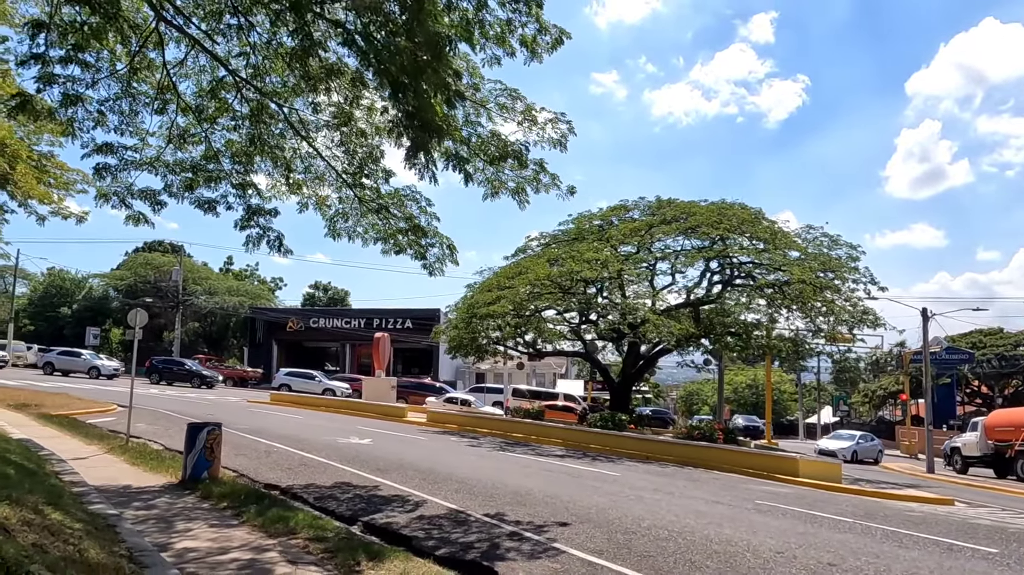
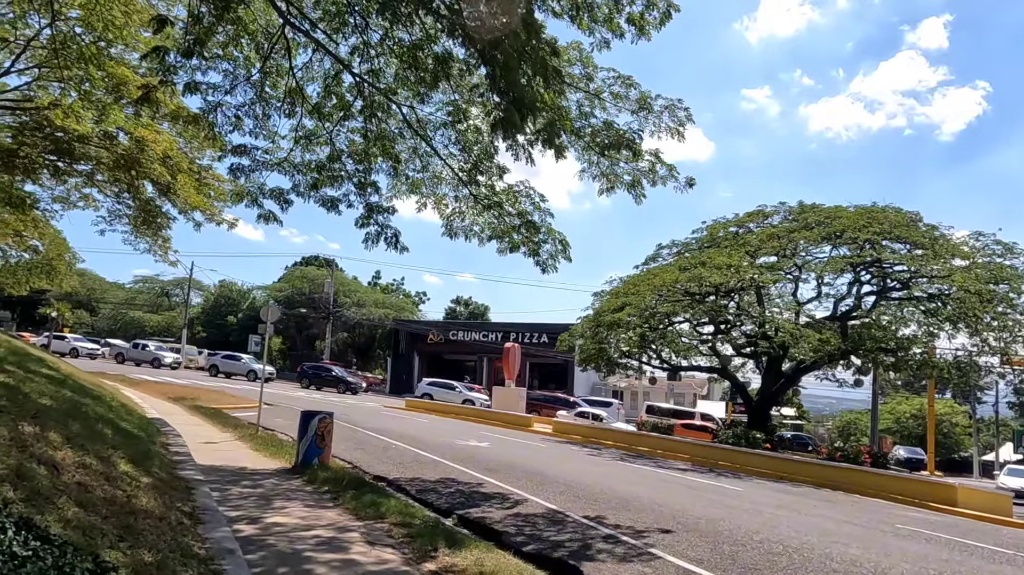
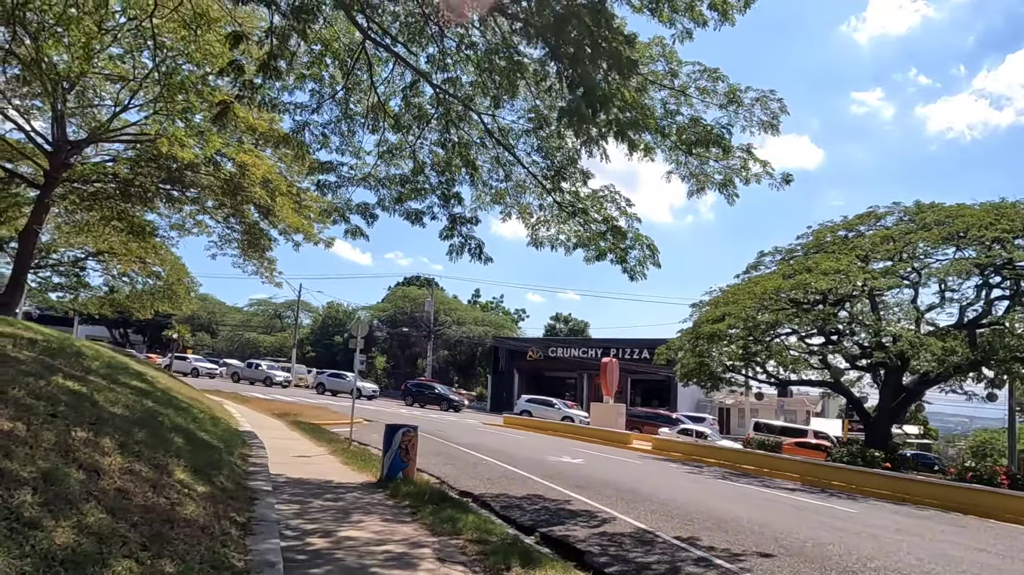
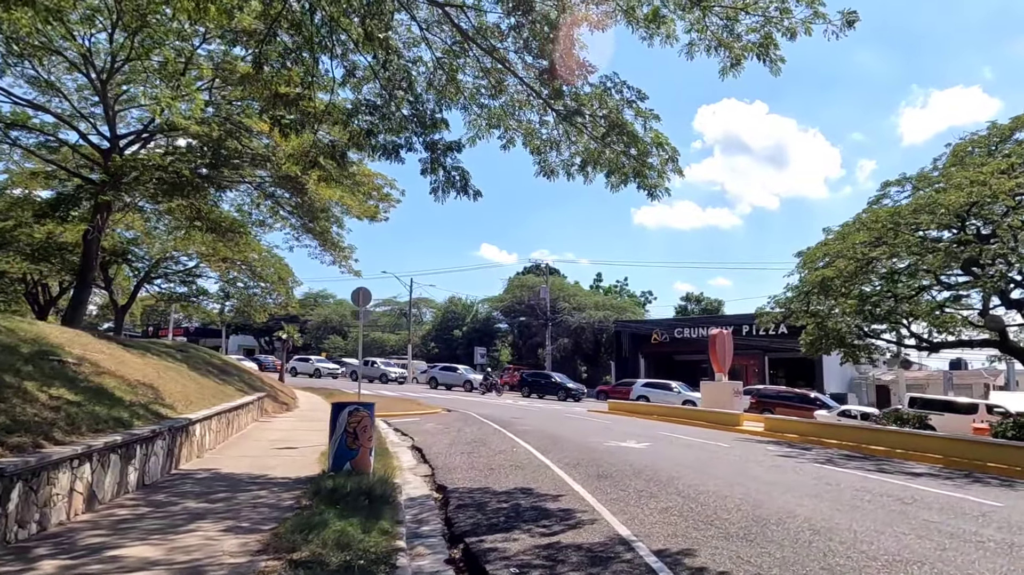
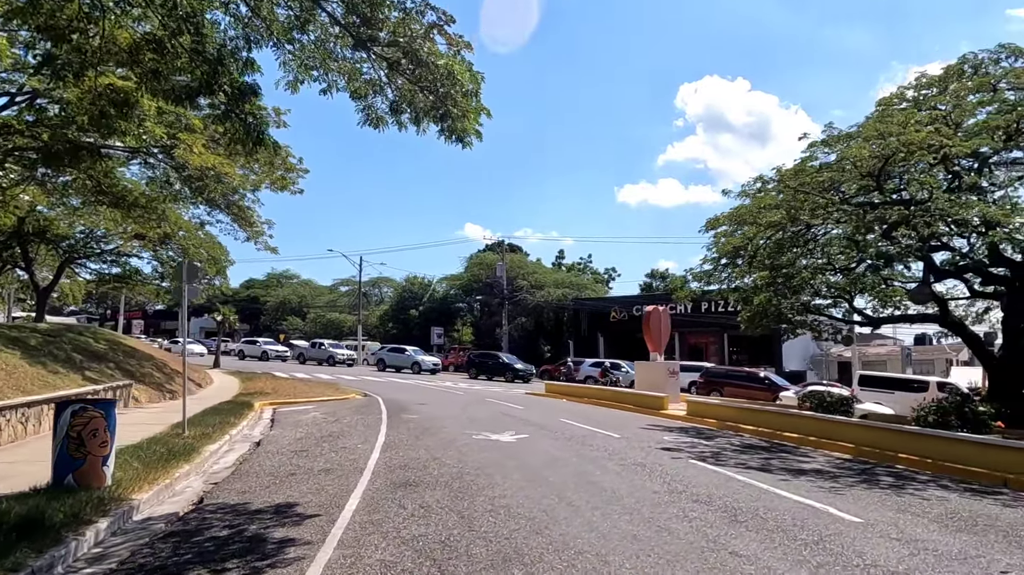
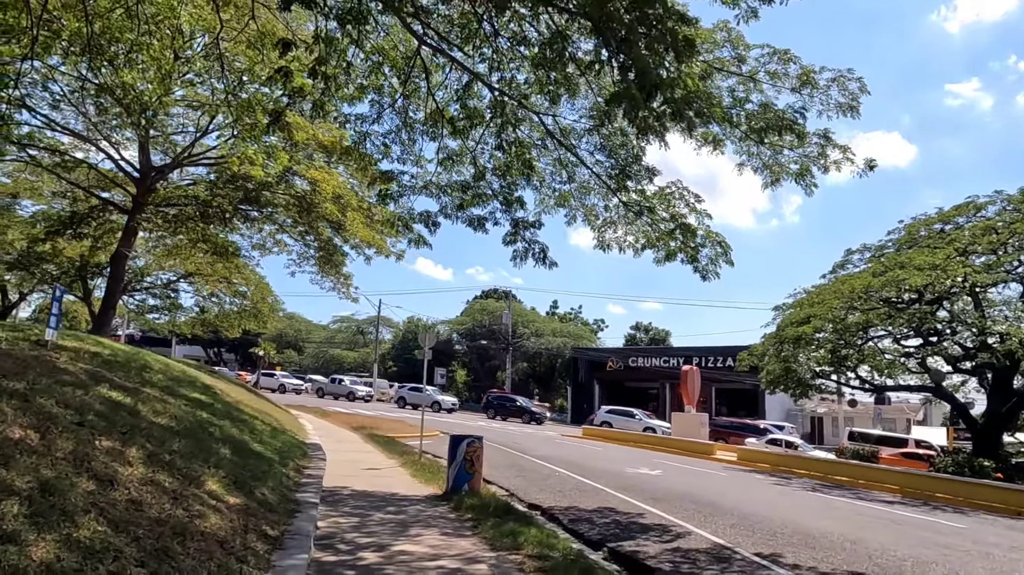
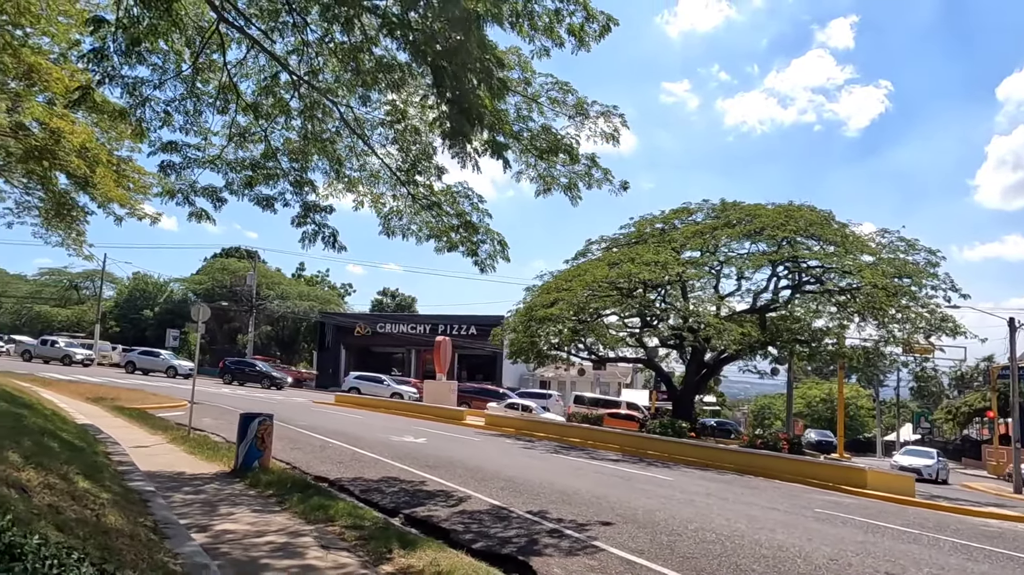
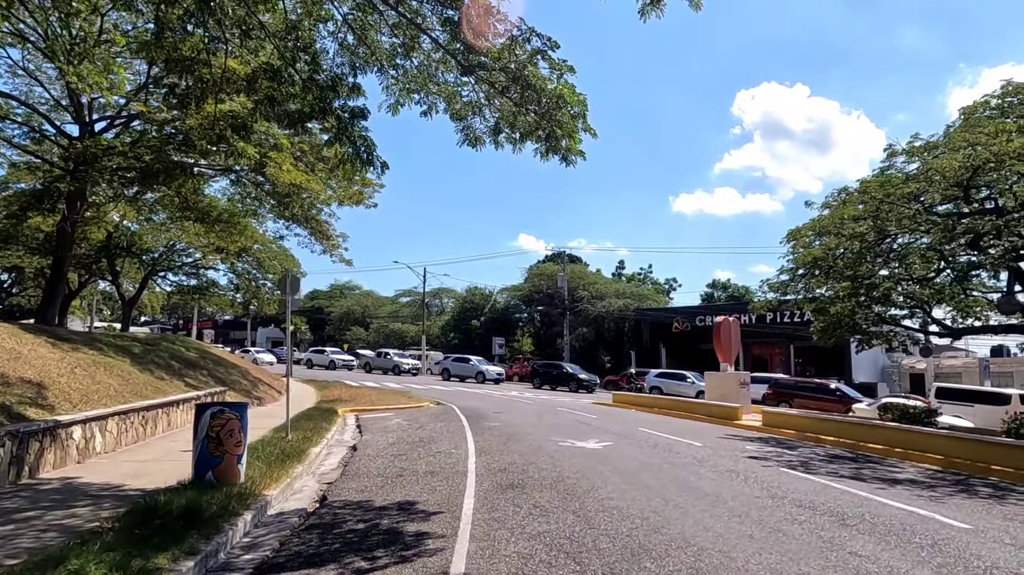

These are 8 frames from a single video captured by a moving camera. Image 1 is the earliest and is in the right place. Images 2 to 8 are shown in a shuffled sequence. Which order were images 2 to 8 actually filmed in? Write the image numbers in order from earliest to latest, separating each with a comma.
7, 2, 3, 6, 4, 8, 5
